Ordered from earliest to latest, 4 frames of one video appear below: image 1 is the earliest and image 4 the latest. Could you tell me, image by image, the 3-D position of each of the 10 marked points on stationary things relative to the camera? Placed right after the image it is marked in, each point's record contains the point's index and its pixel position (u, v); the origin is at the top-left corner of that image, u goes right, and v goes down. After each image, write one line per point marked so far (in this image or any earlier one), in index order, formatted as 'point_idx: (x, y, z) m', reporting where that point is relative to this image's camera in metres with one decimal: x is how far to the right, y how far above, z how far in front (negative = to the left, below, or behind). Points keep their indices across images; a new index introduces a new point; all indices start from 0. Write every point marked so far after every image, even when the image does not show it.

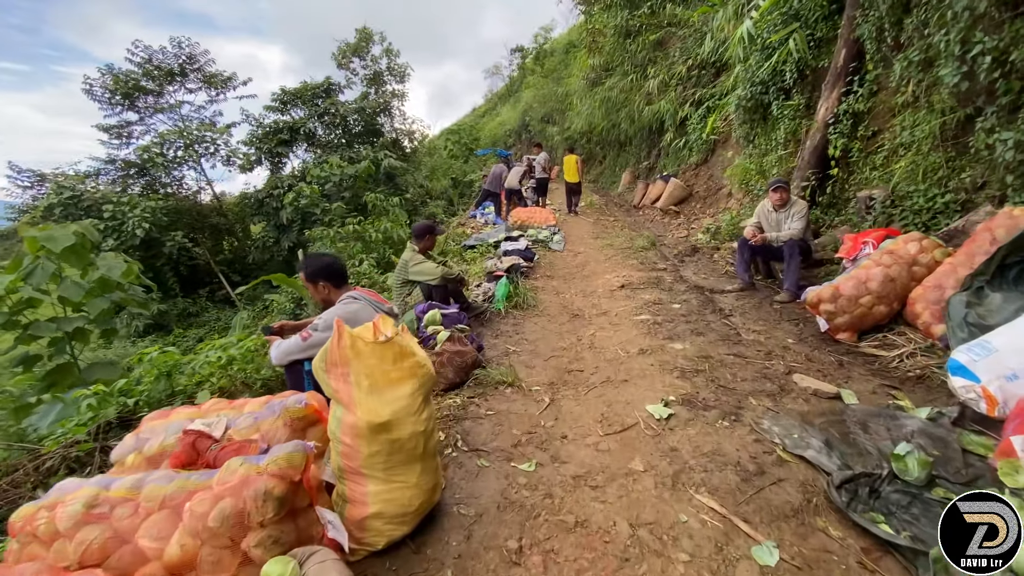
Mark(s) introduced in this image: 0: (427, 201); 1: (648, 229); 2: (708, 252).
0: (-2.6, +2.7, +15.6) m
1: (+2.4, +1.0, +9.0) m
2: (+2.5, +0.5, +6.6) m
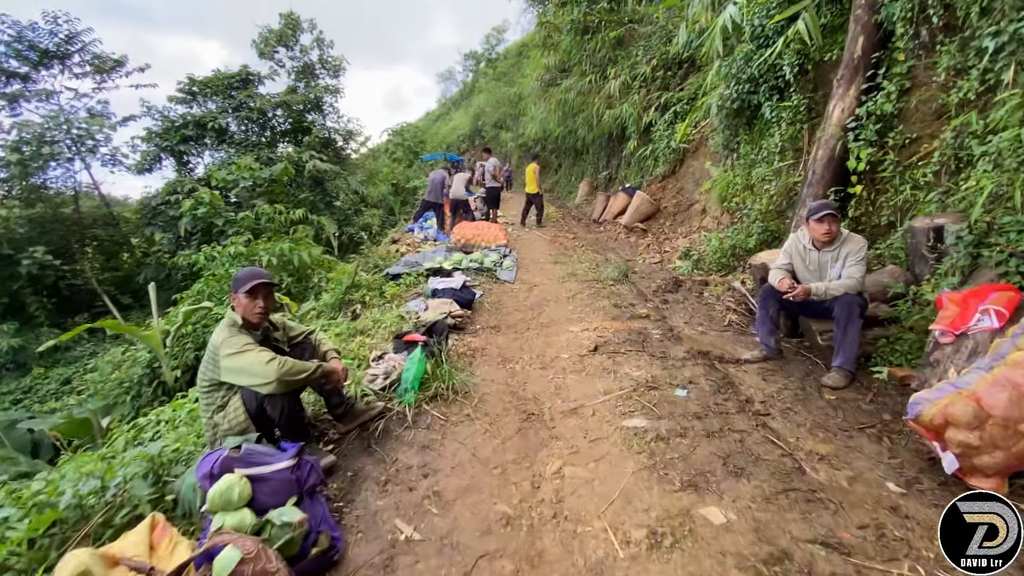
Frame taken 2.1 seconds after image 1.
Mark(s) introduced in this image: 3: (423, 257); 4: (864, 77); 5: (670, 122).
0: (-4.1, +2.1, +13.7) m
1: (+1.5, +0.5, +7.5) m
2: (+1.9, 0.0, +5.2) m
3: (-1.2, +0.4, +7.1) m
4: (+3.3, +2.0, +4.8) m
5: (+3.0, +3.2, +9.8) m
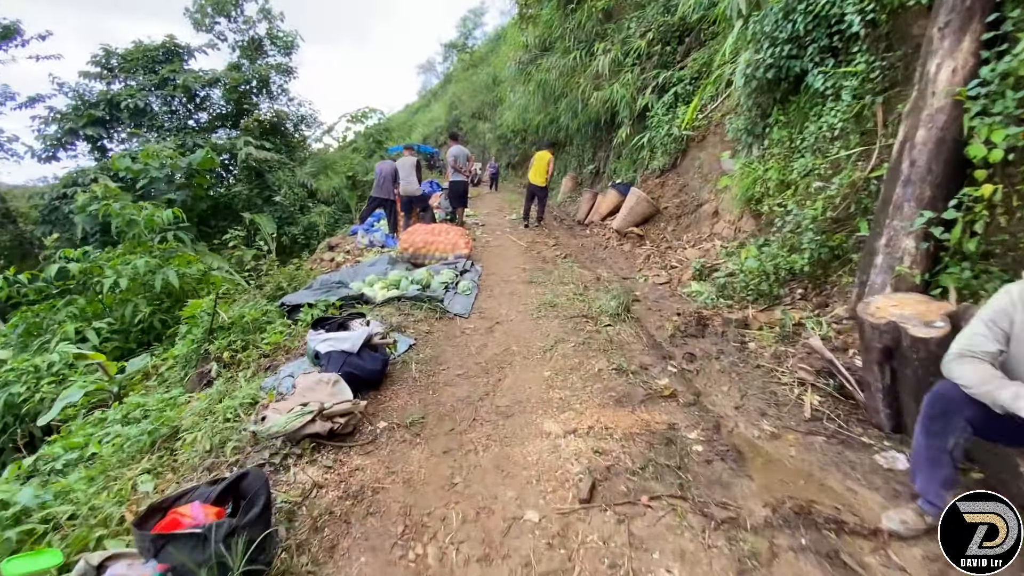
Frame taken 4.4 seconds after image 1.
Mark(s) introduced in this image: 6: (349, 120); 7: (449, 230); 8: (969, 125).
0: (-4.7, +1.9, +11.8) m
1: (+1.1, +0.3, +5.9) m
2: (+1.5, -0.3, +3.5) m
3: (-1.6, +0.2, +5.3) m
4: (+3.0, +1.7, +3.2) m
5: (+2.5, +2.9, +8.1) m
6: (-4.9, +5.0, +15.3) m
7: (-0.8, +0.7, +6.2) m
8: (+2.8, +1.0, +3.1) m
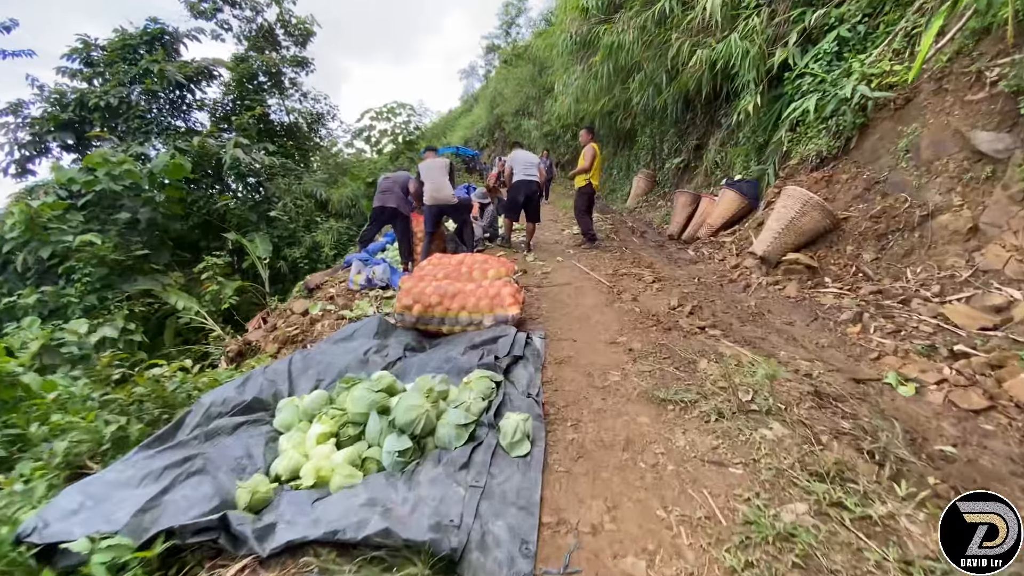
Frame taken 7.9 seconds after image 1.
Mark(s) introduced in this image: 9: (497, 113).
0: (-3.6, +1.2, +9.5) m
1: (+1.6, -0.3, +3.1) m
2: (+1.9, -0.9, +0.7) m
3: (-1.1, -0.4, +2.8) m
4: (+3.3, +1.1, +0.2) m
5: (+3.3, +2.4, +5.2) m
6: (-3.5, +4.4, +13.0) m
7: (-0.2, +0.1, +3.6) m
8: (+3.1, +0.5, +0.2) m
9: (-0.6, +6.8, +19.5) m
